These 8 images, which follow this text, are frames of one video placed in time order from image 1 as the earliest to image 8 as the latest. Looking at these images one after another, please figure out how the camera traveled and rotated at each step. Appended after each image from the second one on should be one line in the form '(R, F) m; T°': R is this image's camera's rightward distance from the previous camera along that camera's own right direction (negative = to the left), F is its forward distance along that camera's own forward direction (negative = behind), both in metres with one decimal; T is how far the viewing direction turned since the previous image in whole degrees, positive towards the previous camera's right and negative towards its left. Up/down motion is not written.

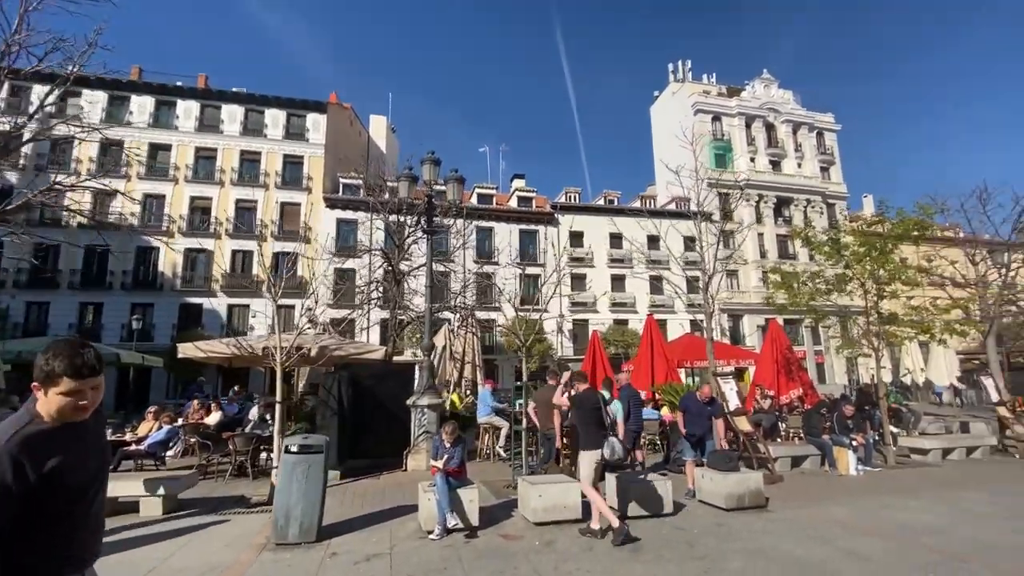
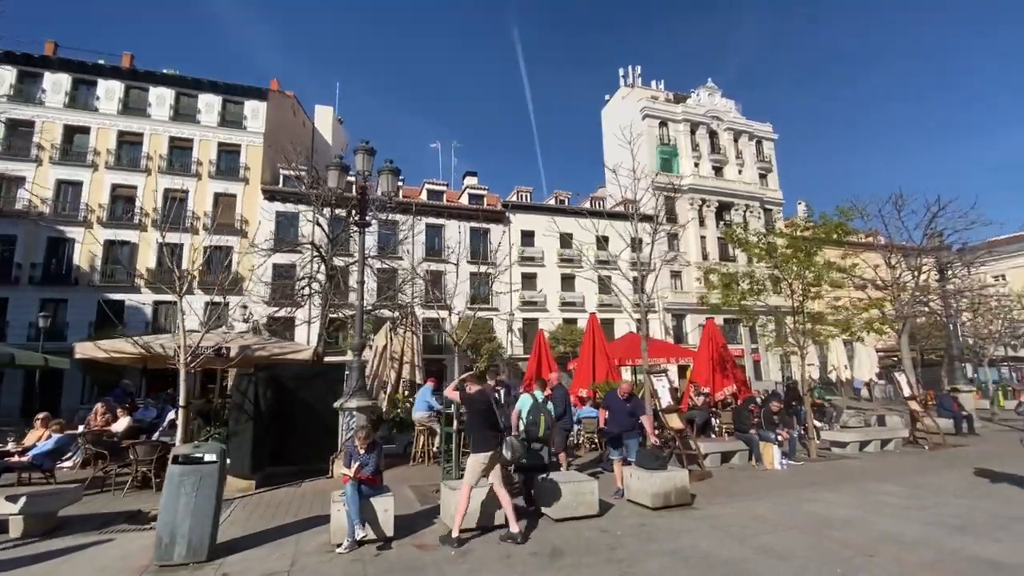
(+0.3, +0.2) m; +5°
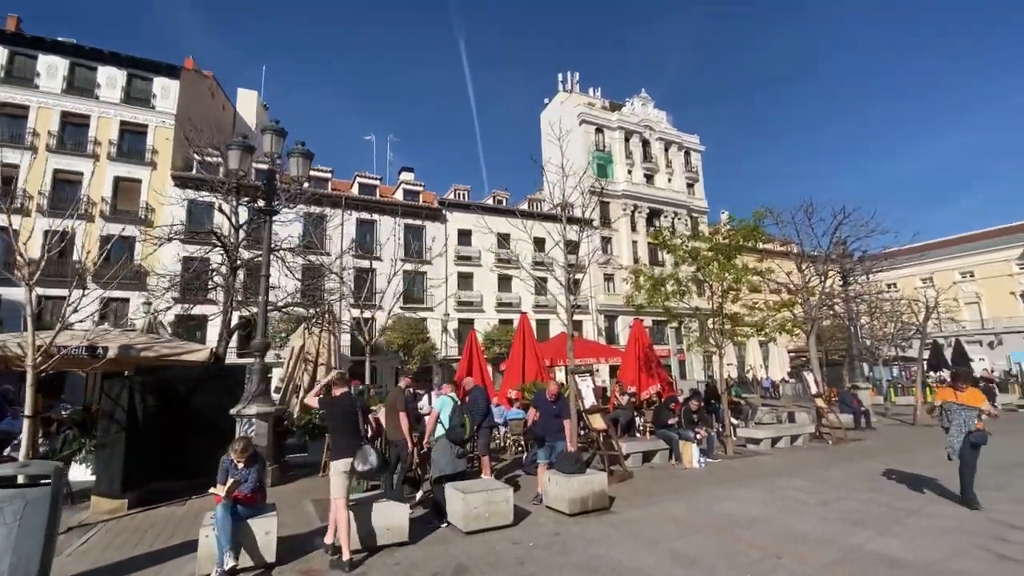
(+0.3, +0.4) m; +7°
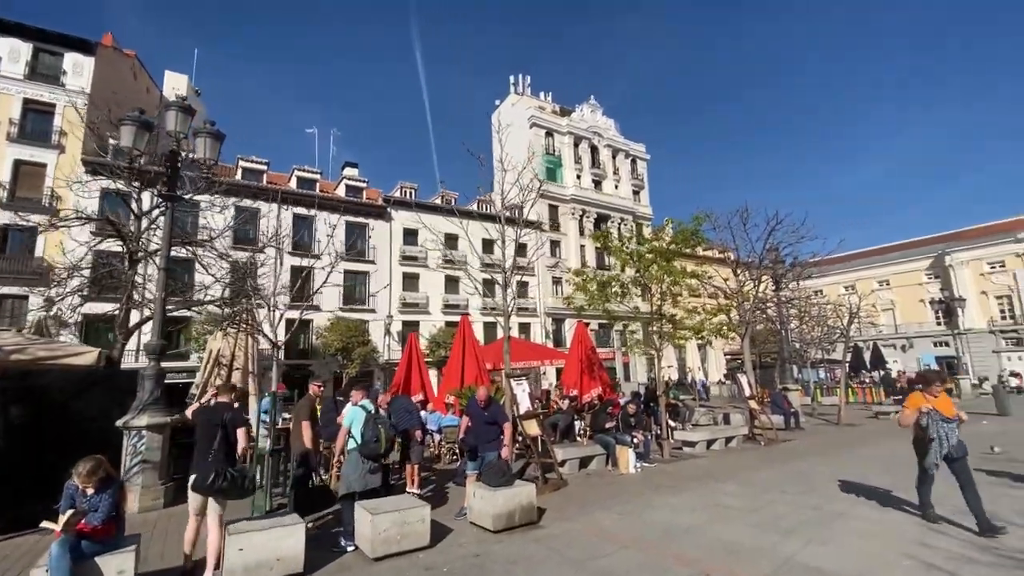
(+0.3, +0.4) m; +6°
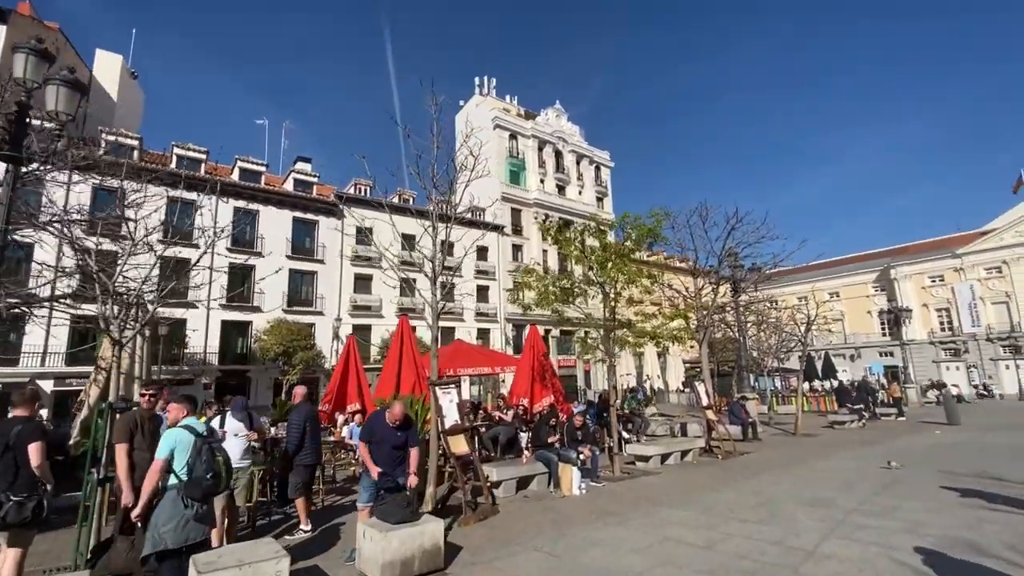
(+0.5, +1.0) m; +4°
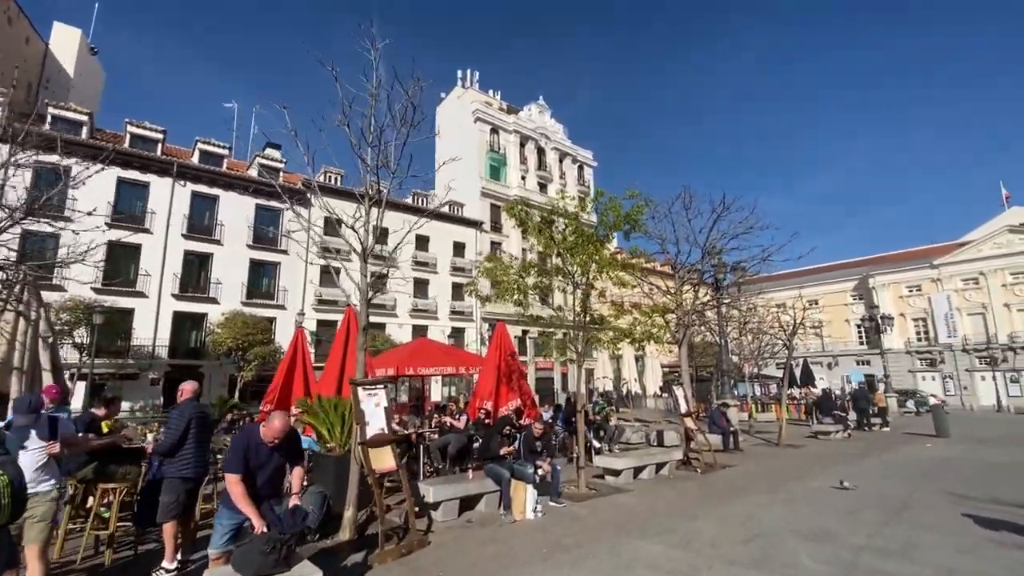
(+0.4, +1.1) m; +2°
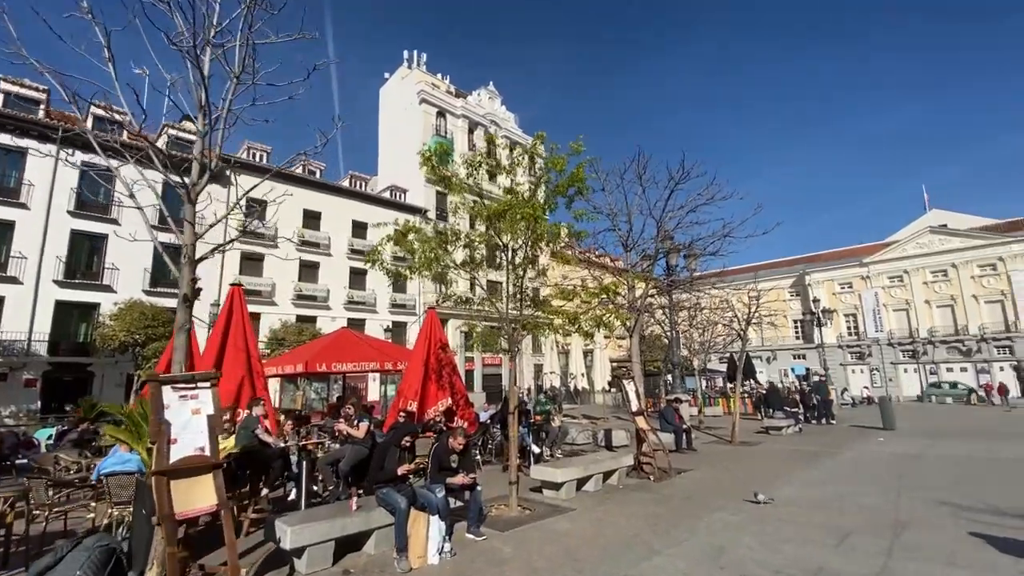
(+0.5, +1.5) m; +6°
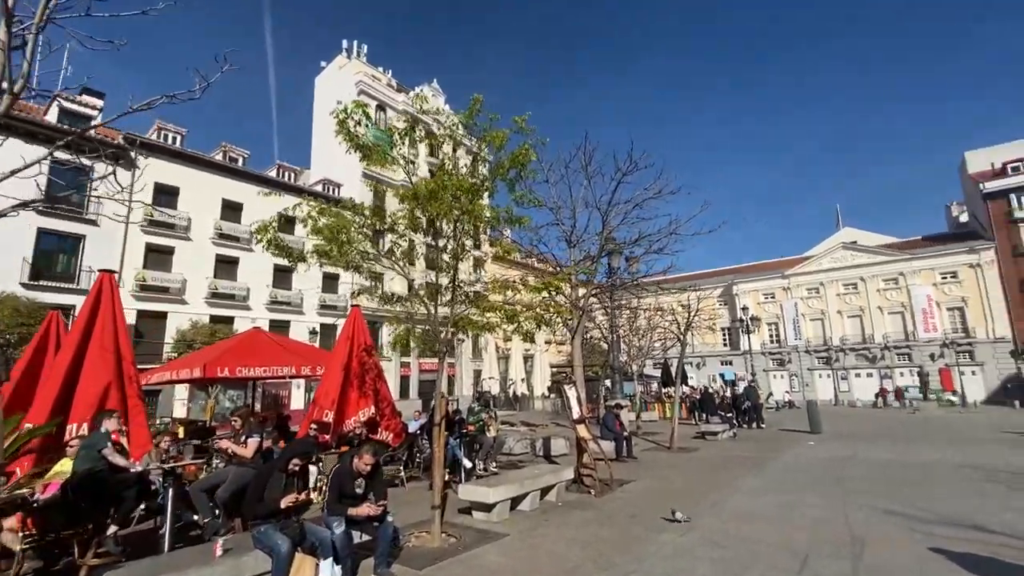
(+0.1, +0.8) m; +7°
